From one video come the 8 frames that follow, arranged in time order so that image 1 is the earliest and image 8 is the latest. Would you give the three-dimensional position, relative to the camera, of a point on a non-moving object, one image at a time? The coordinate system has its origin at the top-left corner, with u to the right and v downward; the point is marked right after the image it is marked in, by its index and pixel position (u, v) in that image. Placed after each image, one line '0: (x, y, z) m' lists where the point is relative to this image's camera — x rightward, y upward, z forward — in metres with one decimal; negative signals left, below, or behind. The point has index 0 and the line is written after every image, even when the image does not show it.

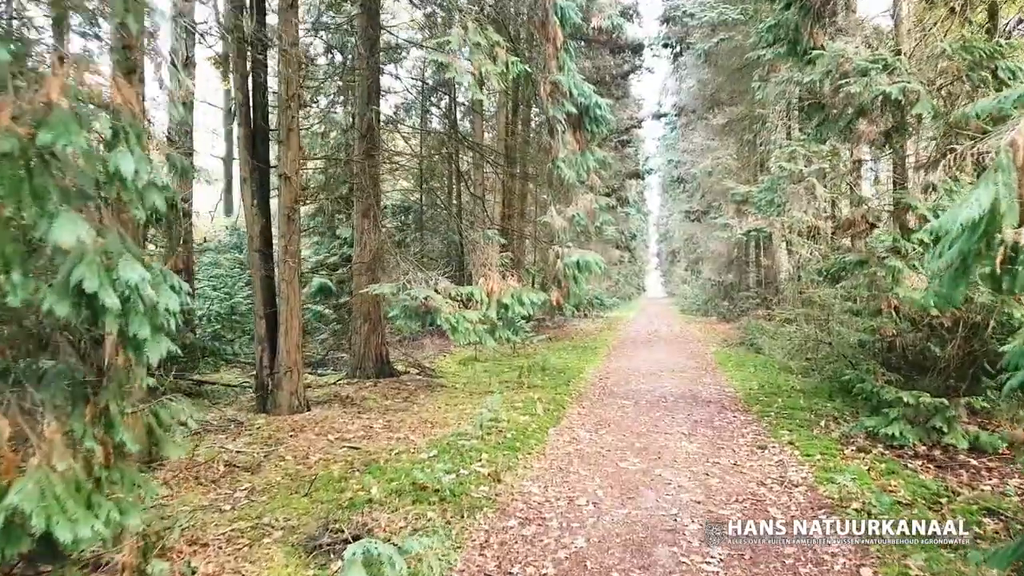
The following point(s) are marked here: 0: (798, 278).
0: (+4.7, +0.2, +13.6) m
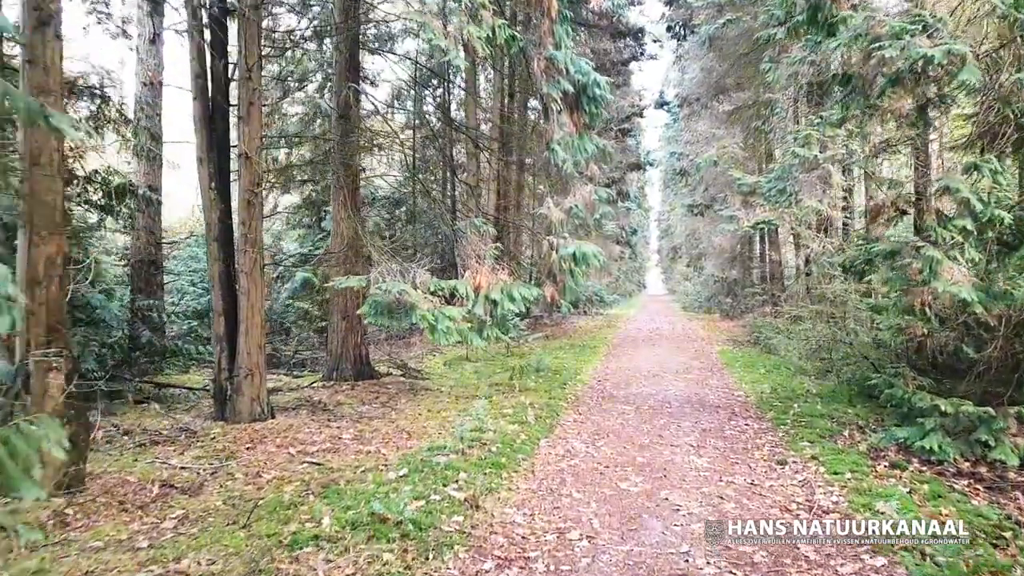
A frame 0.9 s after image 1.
0: (+4.6, +0.2, +12.8) m
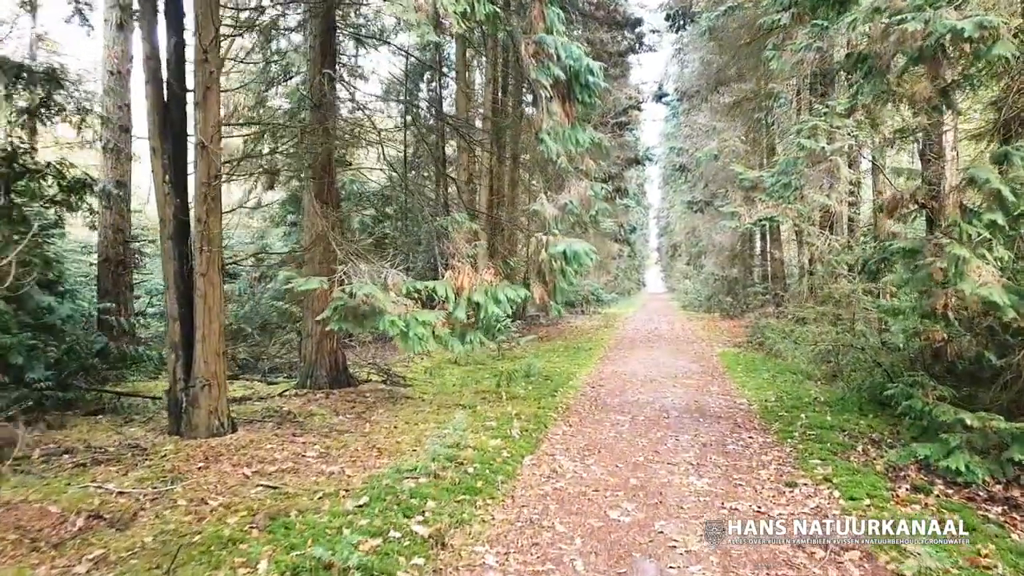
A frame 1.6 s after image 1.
0: (+4.5, +0.2, +12.3) m
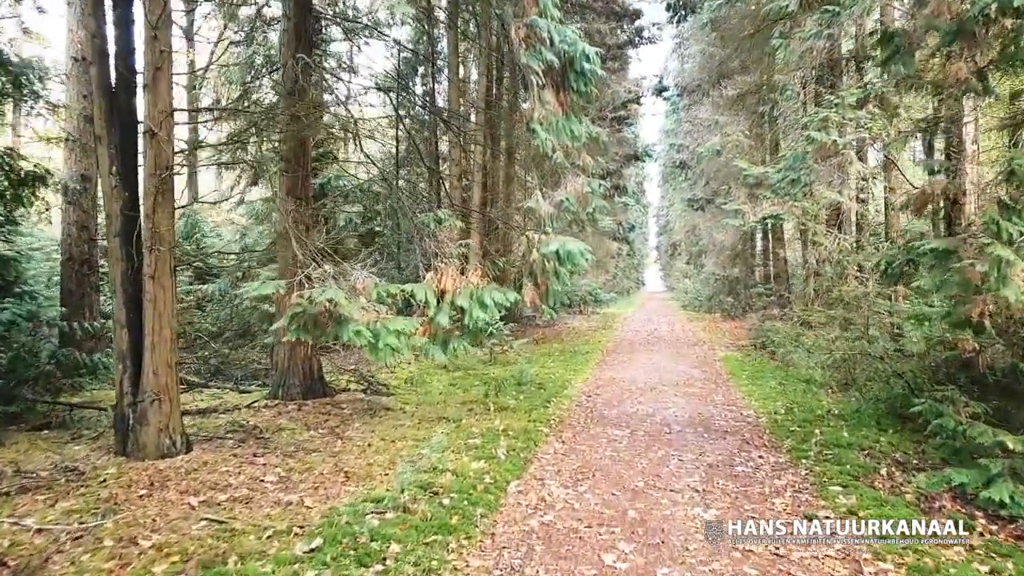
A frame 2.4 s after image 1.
0: (+4.4, +0.2, +11.6) m
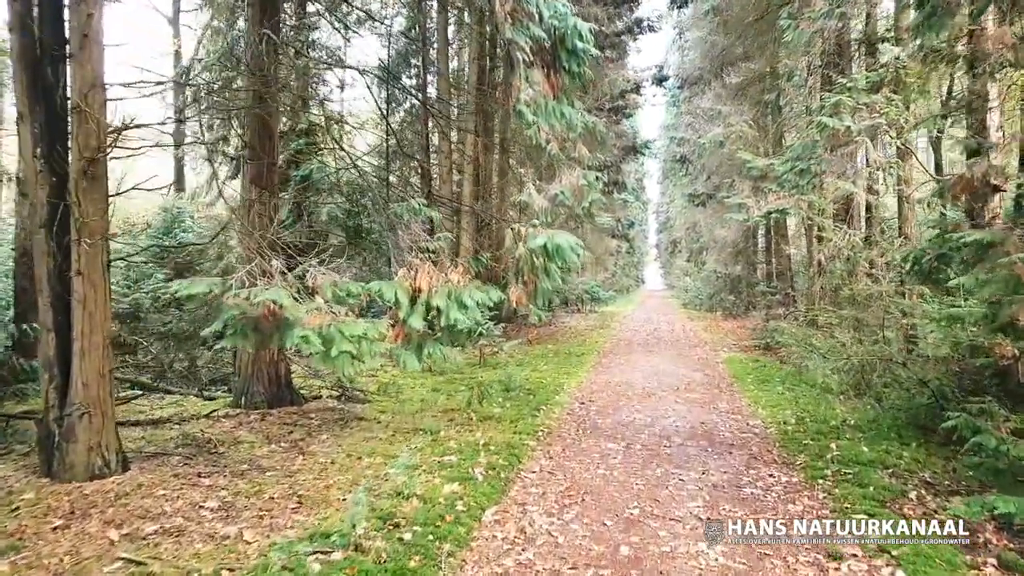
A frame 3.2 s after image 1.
0: (+4.3, +0.2, +11.0) m
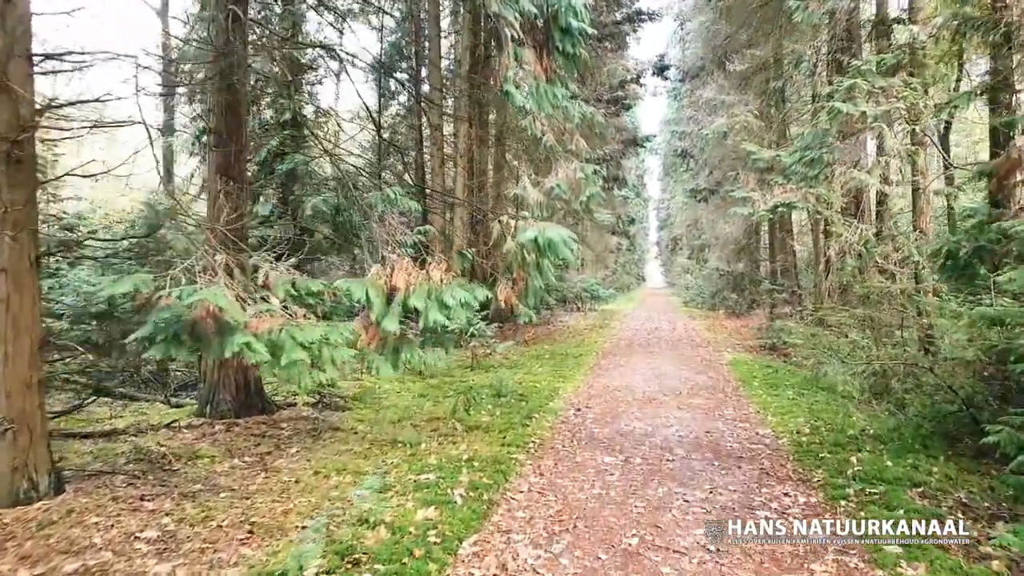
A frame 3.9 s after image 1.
0: (+4.2, +0.3, +10.4) m
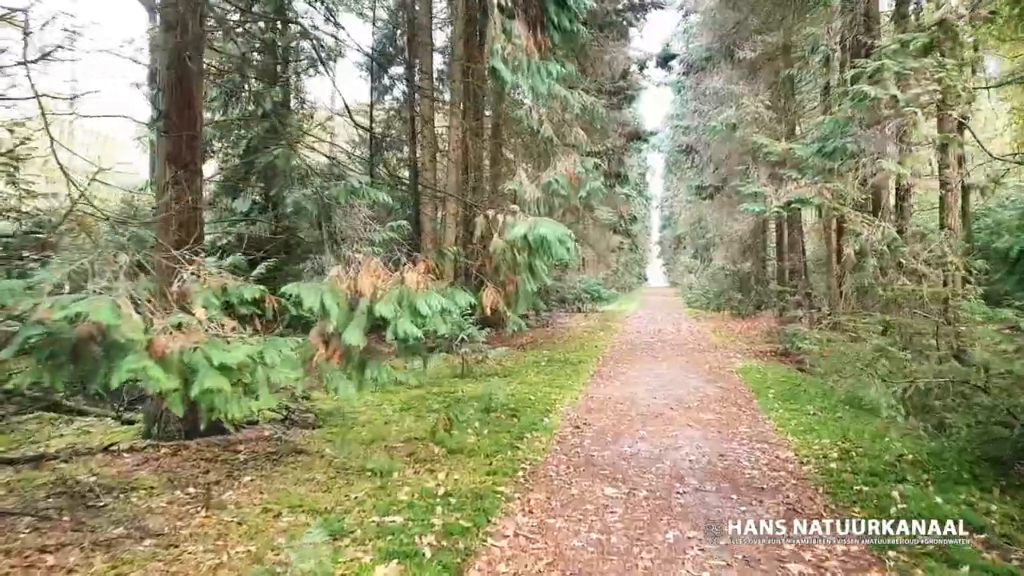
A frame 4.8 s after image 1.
0: (+4.1, +0.3, +9.6) m
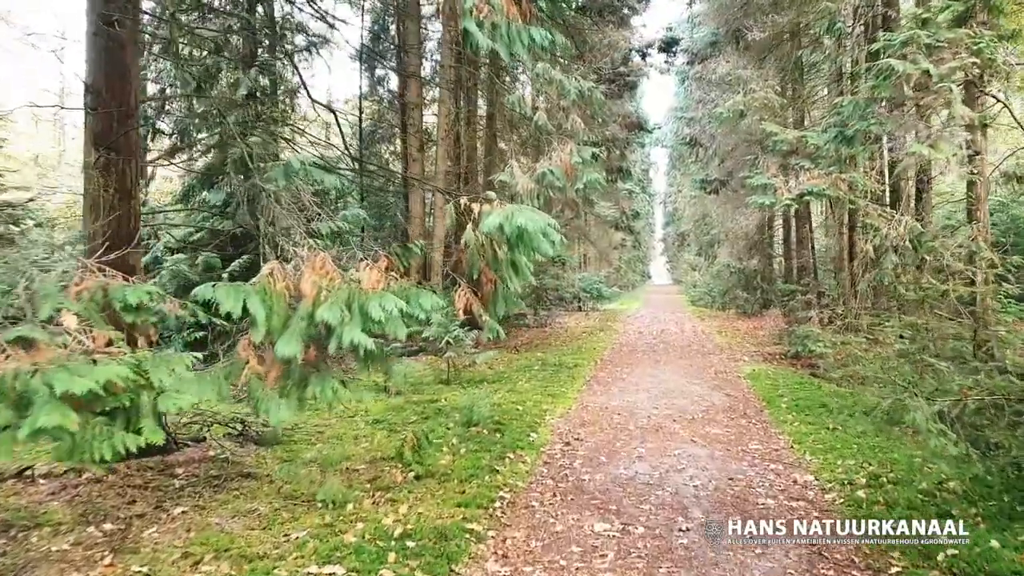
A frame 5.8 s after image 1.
0: (+4.0, +0.3, +8.8) m
